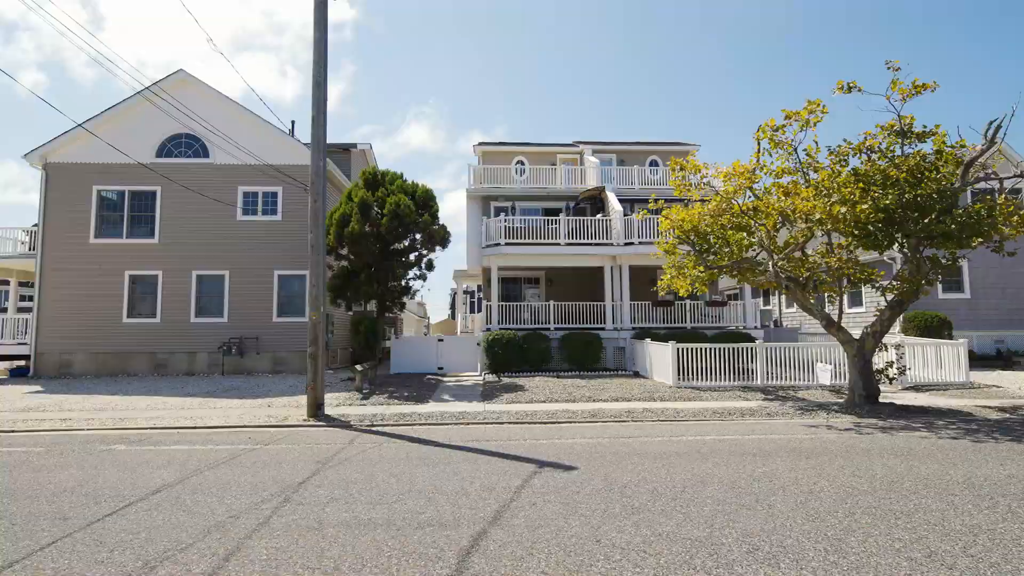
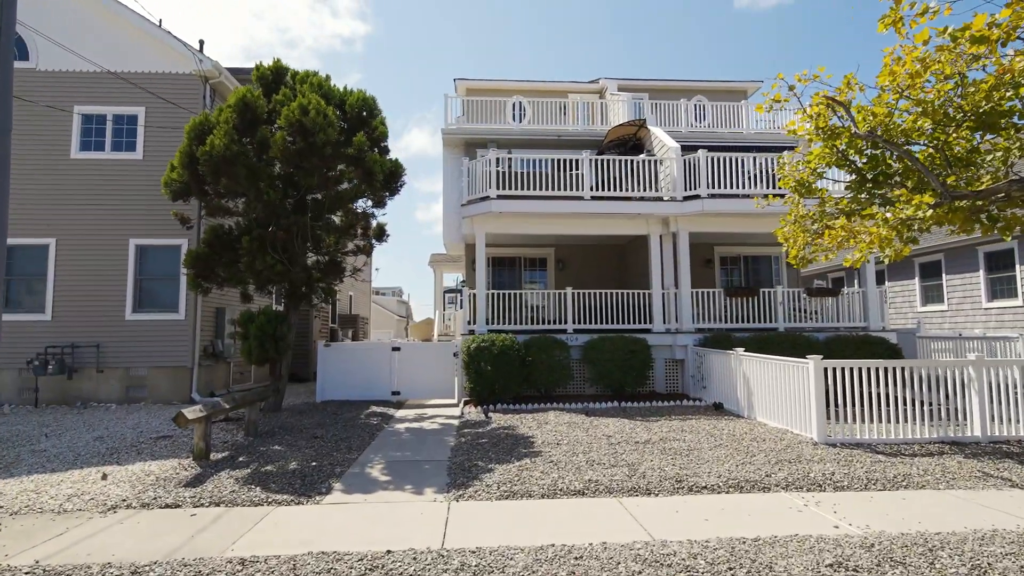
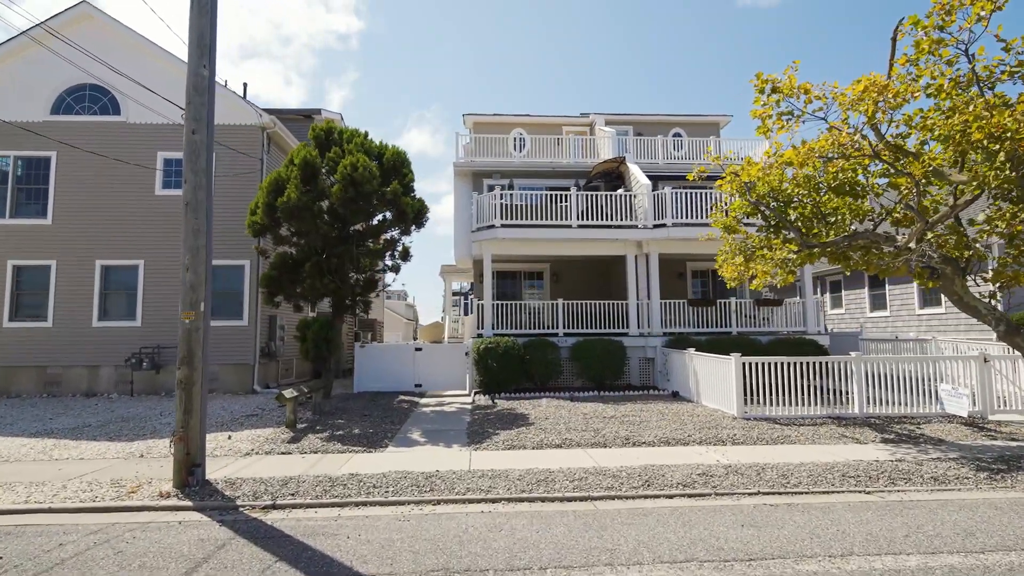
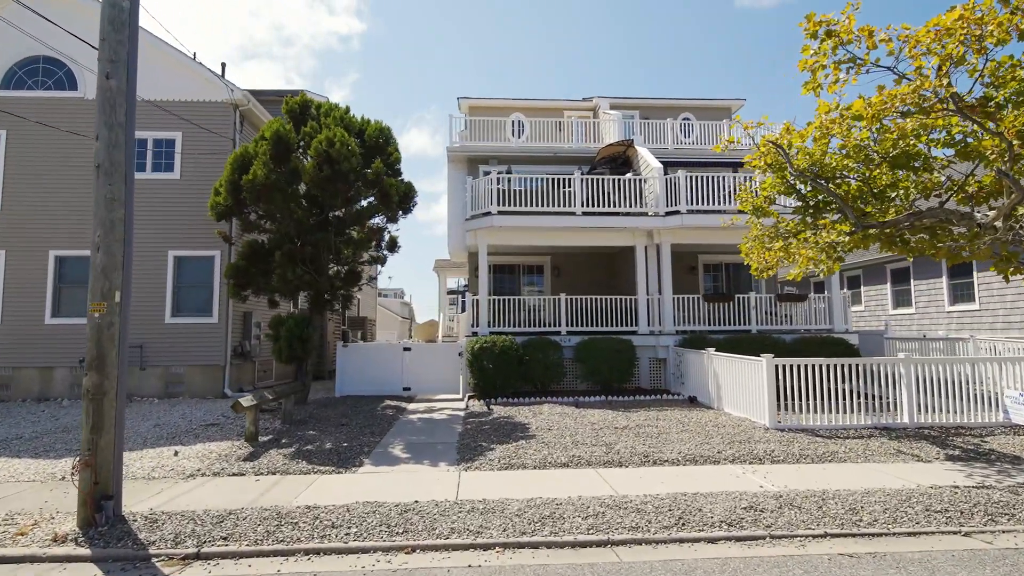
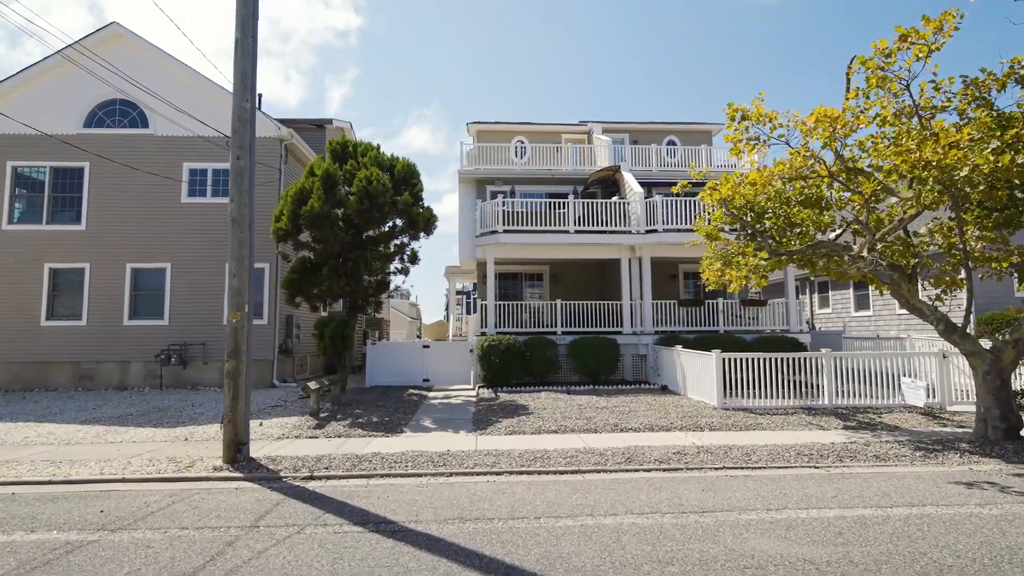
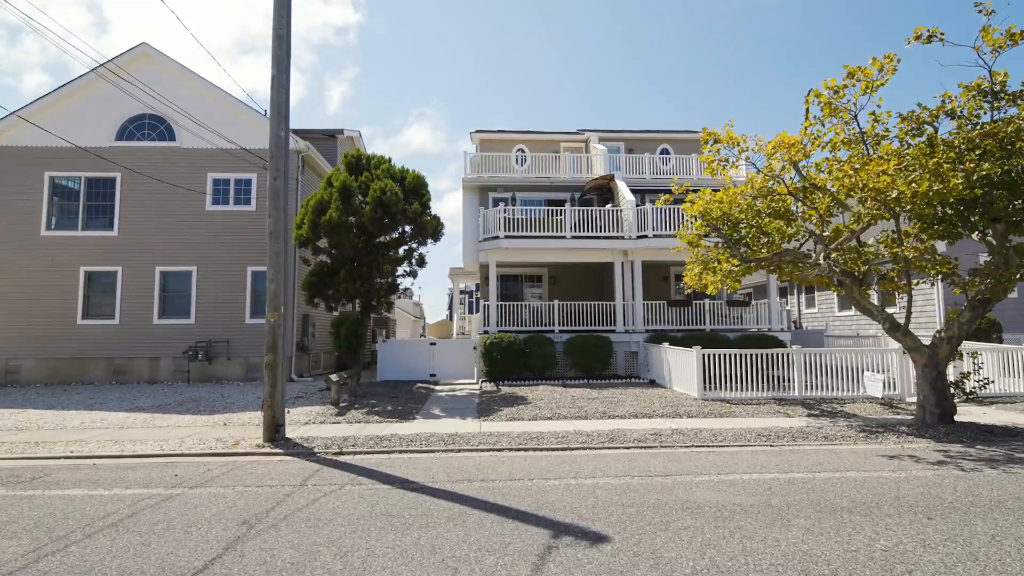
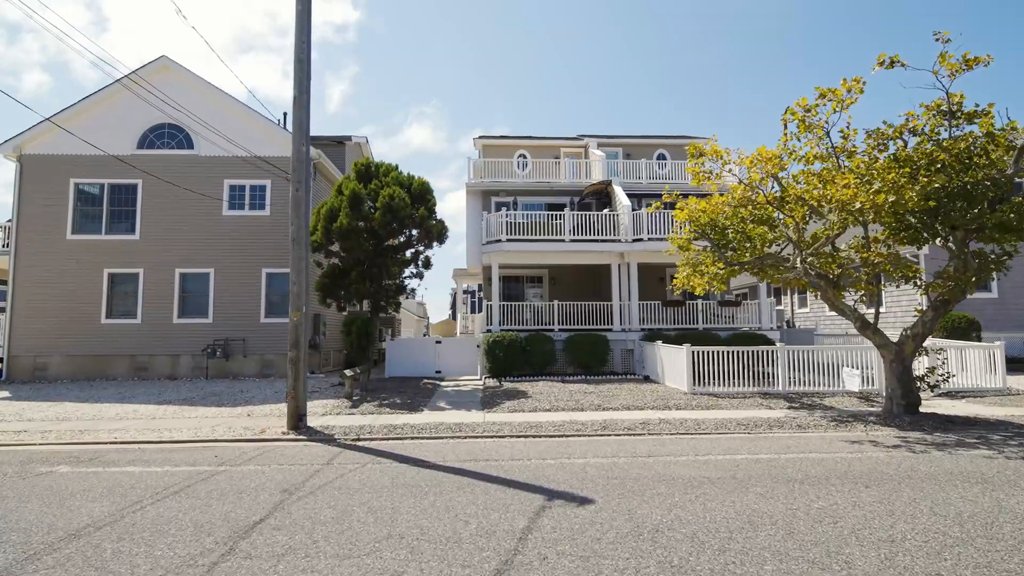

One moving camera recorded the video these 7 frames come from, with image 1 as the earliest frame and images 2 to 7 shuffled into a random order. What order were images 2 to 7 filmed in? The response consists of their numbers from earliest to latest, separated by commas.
7, 6, 5, 3, 4, 2
